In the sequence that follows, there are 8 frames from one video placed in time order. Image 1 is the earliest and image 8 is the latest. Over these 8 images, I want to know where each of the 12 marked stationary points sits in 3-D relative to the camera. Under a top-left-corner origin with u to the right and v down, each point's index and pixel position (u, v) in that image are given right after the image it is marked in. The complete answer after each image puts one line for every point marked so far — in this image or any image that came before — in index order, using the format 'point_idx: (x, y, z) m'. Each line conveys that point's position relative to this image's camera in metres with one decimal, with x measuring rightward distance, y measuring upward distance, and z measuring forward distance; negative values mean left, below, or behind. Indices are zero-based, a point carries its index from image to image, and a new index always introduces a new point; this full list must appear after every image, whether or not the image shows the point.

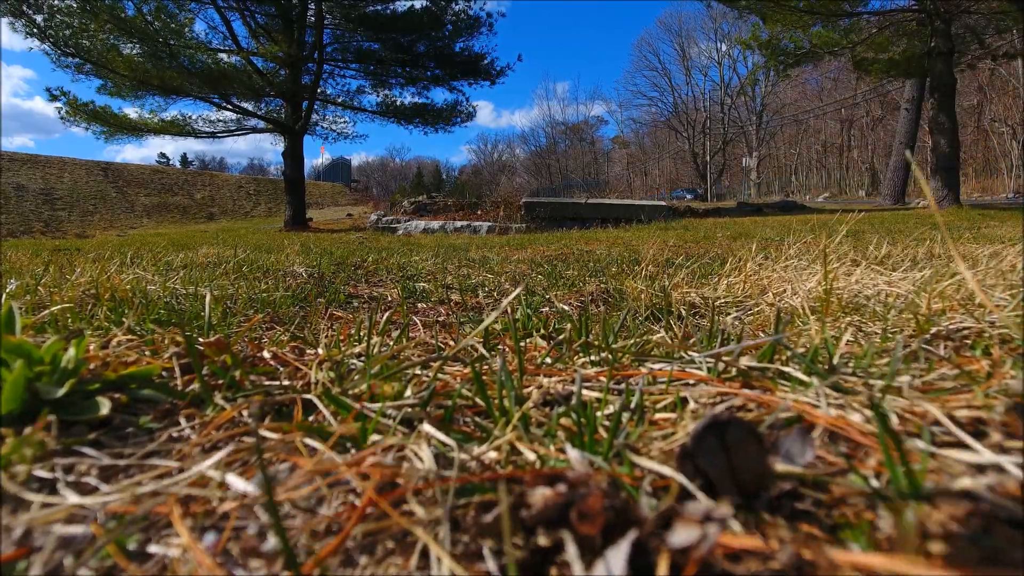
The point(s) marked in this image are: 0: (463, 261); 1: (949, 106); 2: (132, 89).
0: (-0.2, +0.1, +2.6) m
1: (+5.0, +2.1, +6.8) m
2: (-6.3, +3.3, +9.9) m
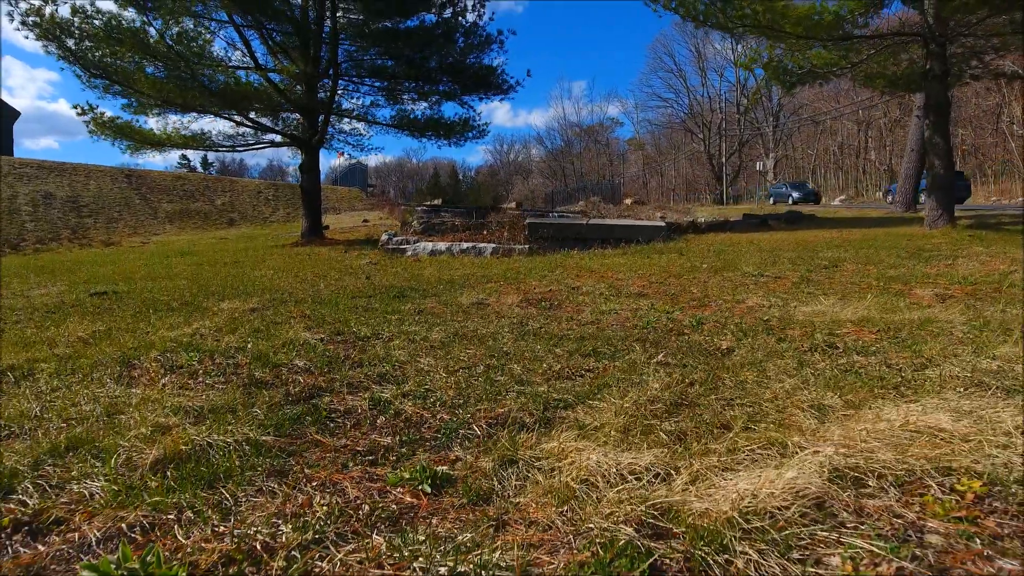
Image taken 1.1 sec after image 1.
0: (-0.2, -0.1, +2.9) m
1: (+5.0, +1.9, +6.9) m
2: (-6.2, +3.1, +10.3) m
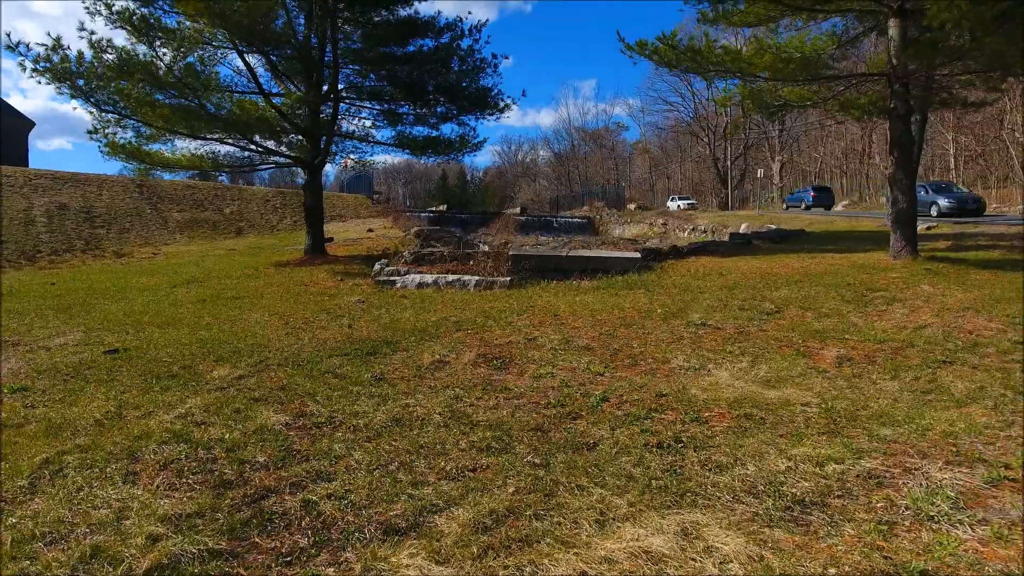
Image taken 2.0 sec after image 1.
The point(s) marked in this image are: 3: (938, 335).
0: (-0.5, -0.4, +3.4) m
1: (+4.8, +1.5, +7.3) m
2: (-6.3, +2.8, +10.9) m
3: (+2.6, -0.3, +3.7) m
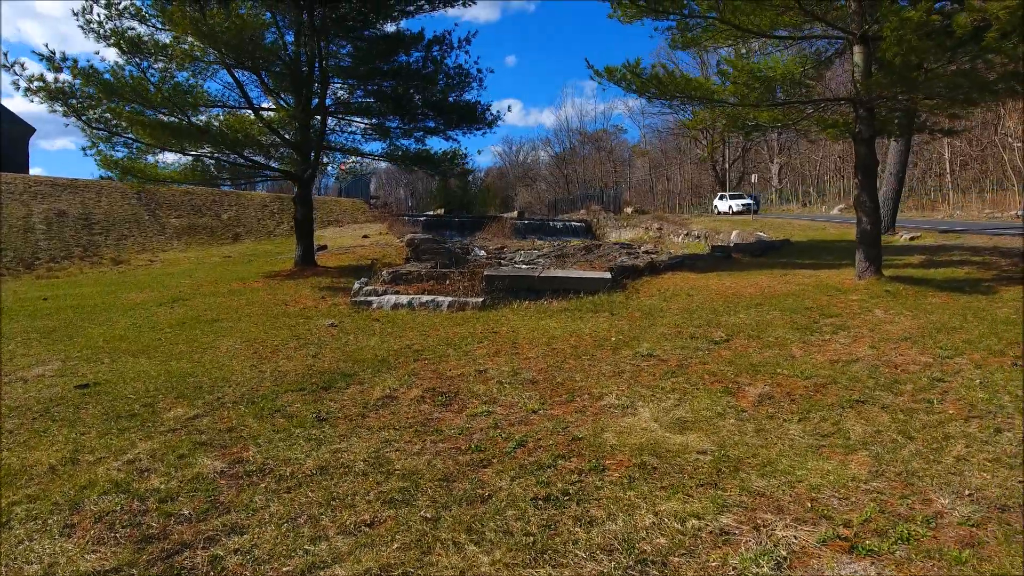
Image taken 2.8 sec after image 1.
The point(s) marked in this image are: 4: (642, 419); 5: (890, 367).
0: (-0.8, -0.7, +3.6) m
1: (+4.5, +1.3, +7.5) m
2: (-6.6, +2.6, +11.1) m
3: (+2.3, -0.5, +3.9) m
4: (+0.7, -0.7, +3.1) m
5: (+2.5, -0.5, +3.9) m
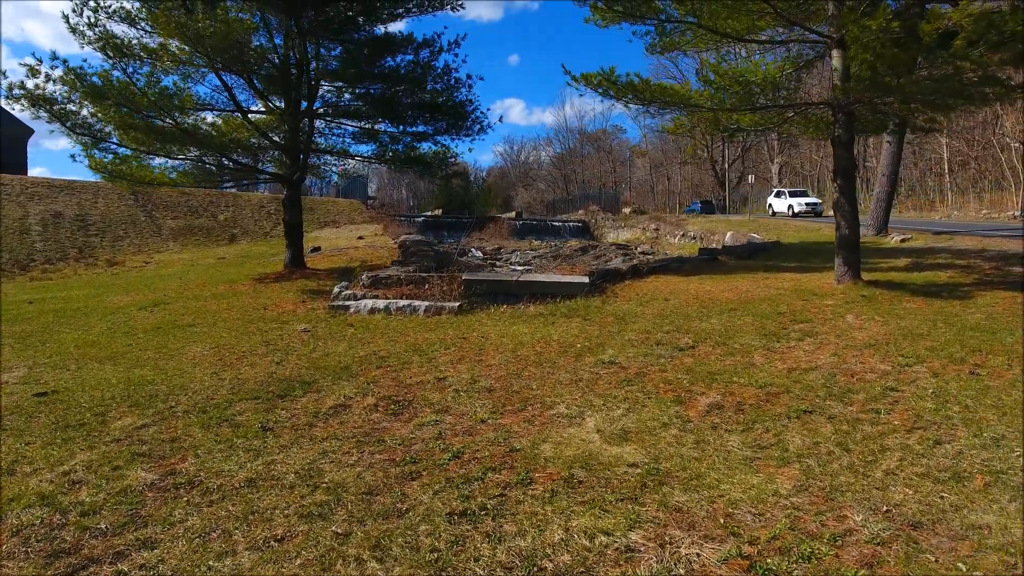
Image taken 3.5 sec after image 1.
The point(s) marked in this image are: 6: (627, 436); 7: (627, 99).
0: (-1.1, -0.7, +3.6) m
1: (+4.2, +1.2, +7.5) m
2: (-6.9, +2.5, +11.1) m
3: (+2.0, -0.6, +3.9) m
4: (+0.4, -0.7, +3.1) m
5: (+2.2, -0.6, +3.9) m
6: (+0.6, -0.7, +3.0) m
7: (+1.4, +2.3, +7.2) m
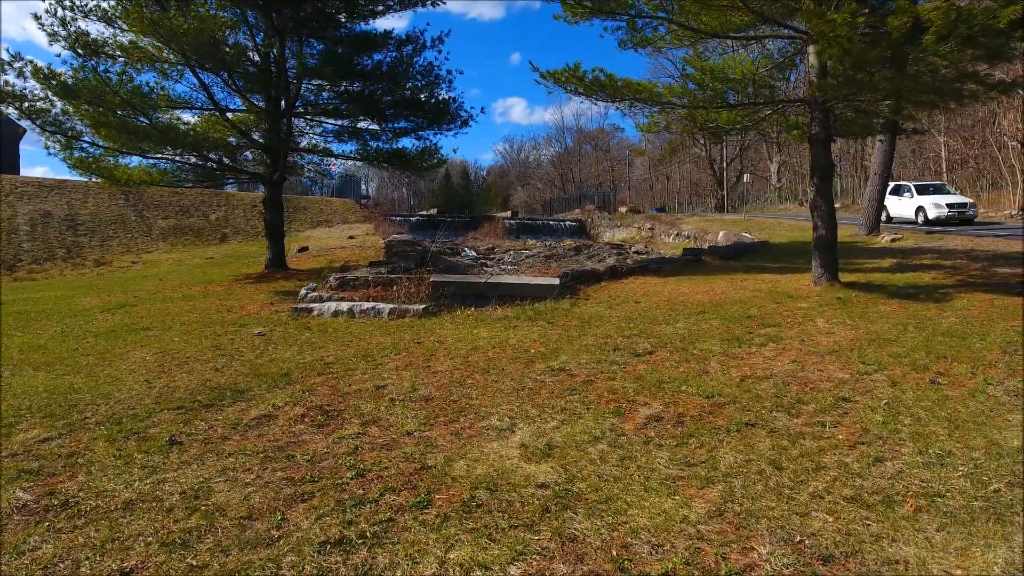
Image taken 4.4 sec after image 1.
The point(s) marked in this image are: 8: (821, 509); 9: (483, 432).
0: (-1.5, -0.7, +3.4) m
1: (+3.9, +1.2, +7.3) m
2: (-7.3, +2.5, +11.0) m
3: (+1.6, -0.6, +3.7) m
4: (0.0, -0.8, +2.9) m
5: (+1.8, -0.6, +3.8) m
6: (+0.2, -0.8, +2.8) m
7: (+1.0, +2.3, +7.0) m
8: (+1.1, -0.8, +2.2) m
9: (-0.1, -0.8, +3.1) m
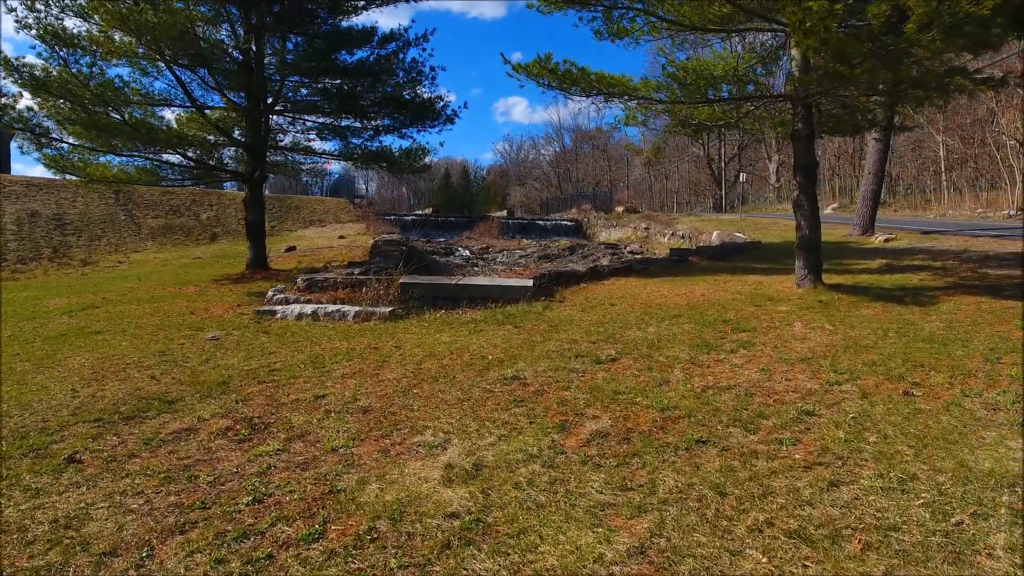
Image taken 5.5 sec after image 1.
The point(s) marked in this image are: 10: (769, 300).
0: (-1.8, -0.8, +3.2) m
1: (+3.5, +1.2, +7.0) m
2: (-7.6, +2.5, +10.7) m
3: (+1.3, -0.6, +3.4) m
4: (-0.3, -0.8, +2.7) m
5: (+1.5, -0.6, +3.5) m
6: (-0.1, -0.8, +2.6) m
7: (+0.7, +2.2, +6.8) m
8: (+0.8, -0.8, +1.9) m
9: (-0.5, -0.8, +2.9) m
10: (+2.9, -0.1, +6.6) m
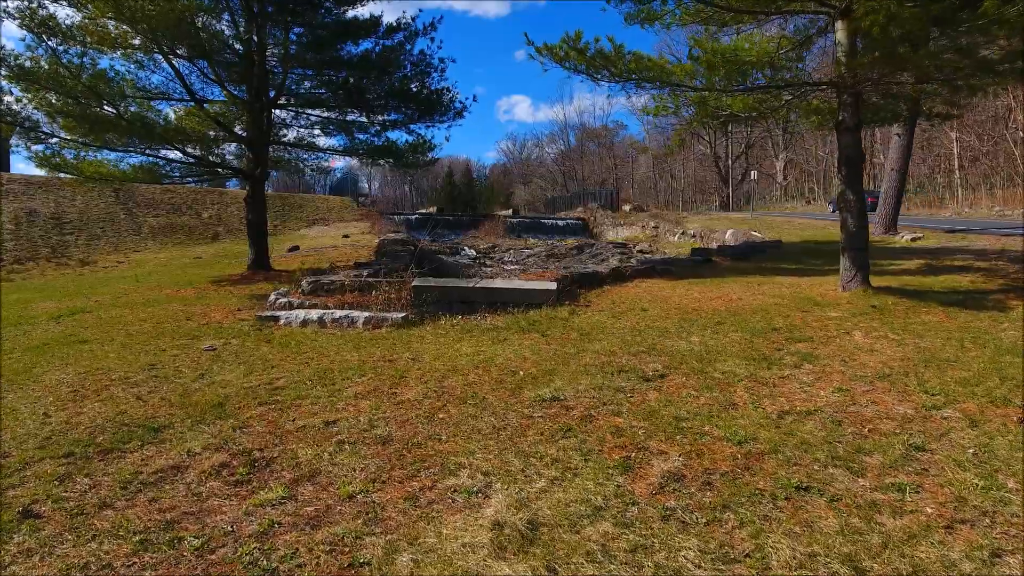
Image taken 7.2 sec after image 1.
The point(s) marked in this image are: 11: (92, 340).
0: (-1.6, -0.8, +2.7) m
1: (+3.8, +1.1, +6.5) m
2: (-7.3, +2.4, +10.2) m
3: (+1.5, -0.7, +2.9) m
4: (-0.1, -0.8, +2.1) m
5: (+1.7, -0.7, +3.0) m
6: (+0.1, -0.8, +2.0) m
7: (+0.9, +2.2, +6.2) m
8: (+1.0, -0.9, +1.4) m
9: (-0.2, -0.8, +2.4) m
10: (+3.1, -0.2, +6.1) m
11: (-3.9, -0.5, +5.5) m
